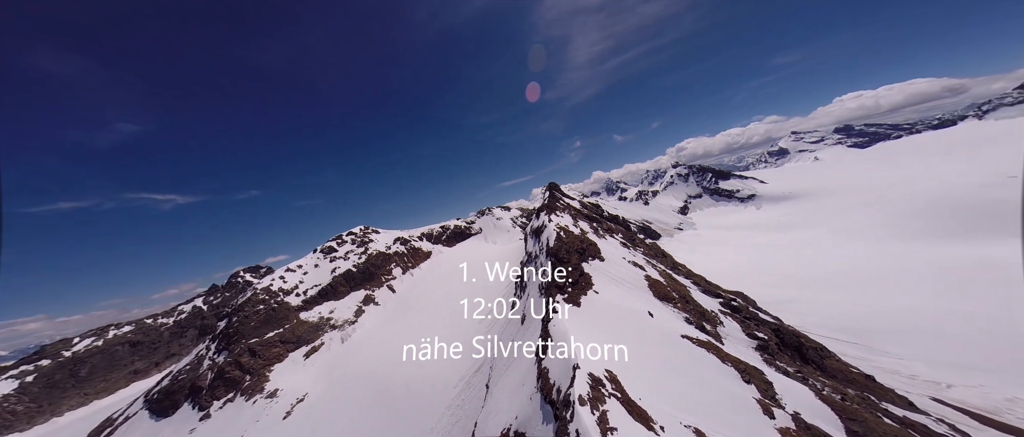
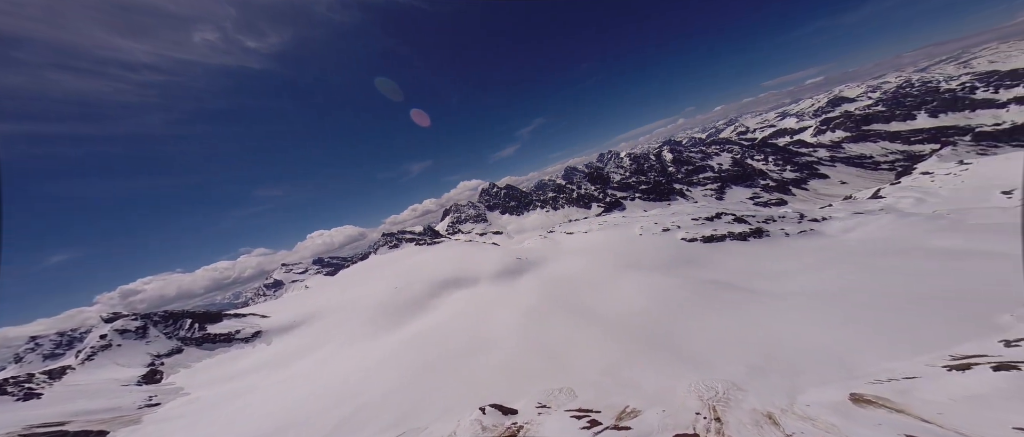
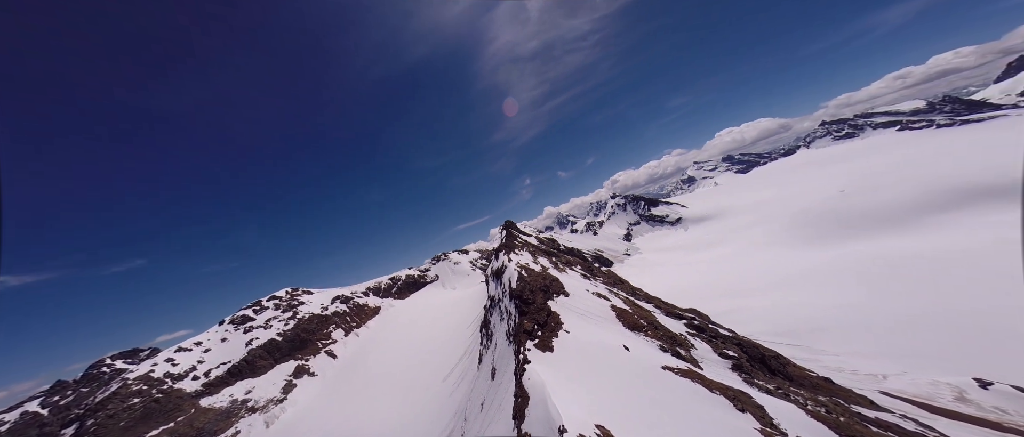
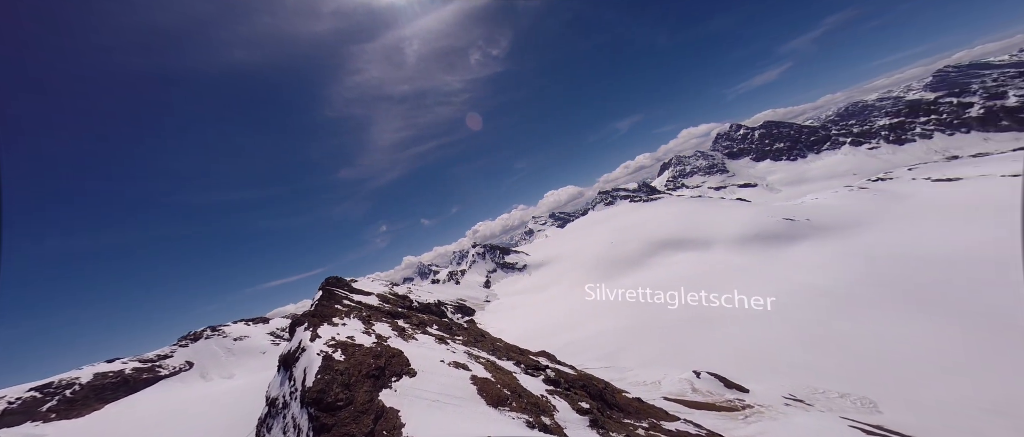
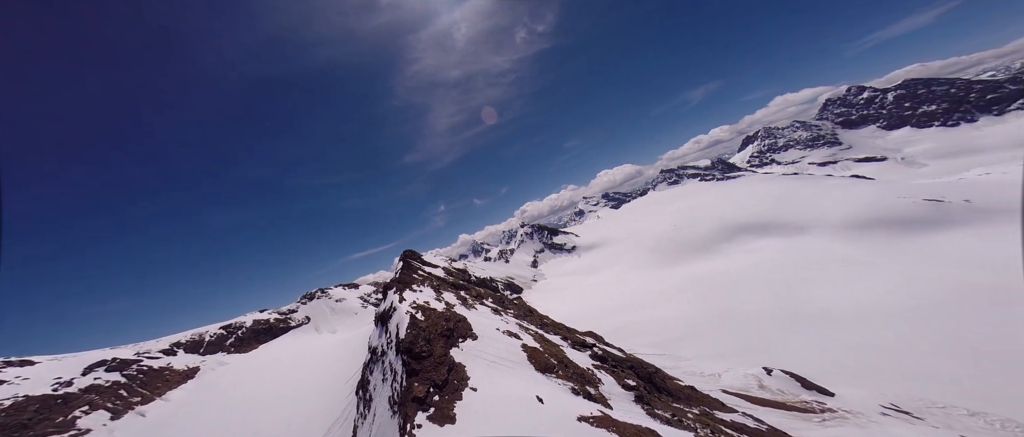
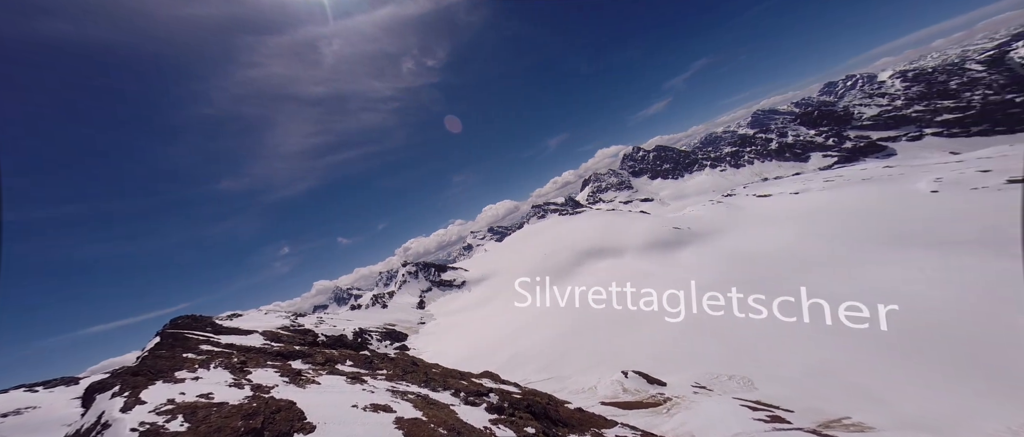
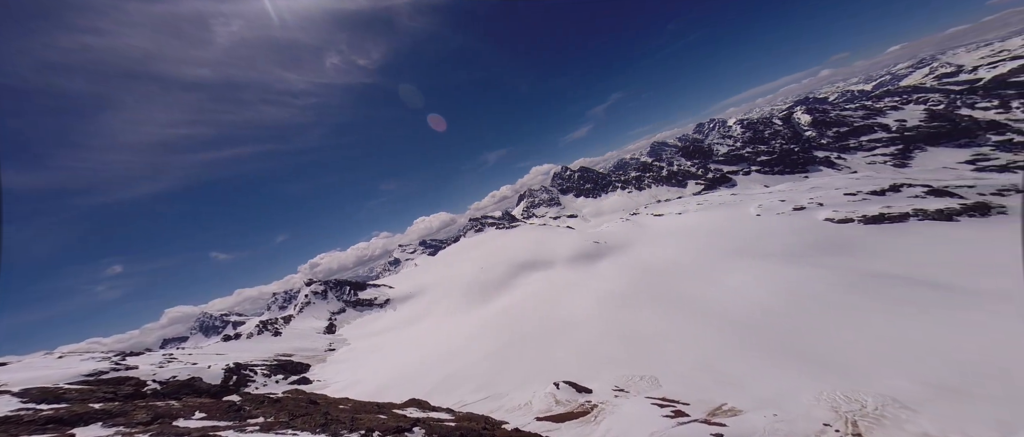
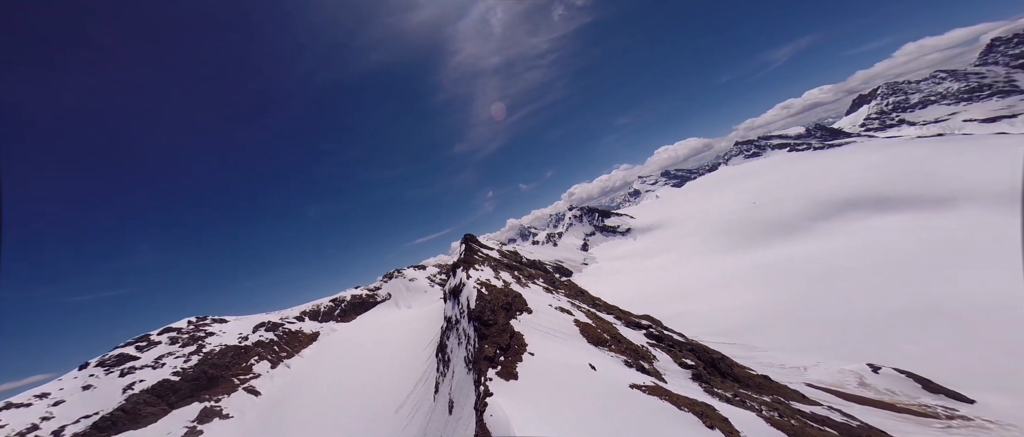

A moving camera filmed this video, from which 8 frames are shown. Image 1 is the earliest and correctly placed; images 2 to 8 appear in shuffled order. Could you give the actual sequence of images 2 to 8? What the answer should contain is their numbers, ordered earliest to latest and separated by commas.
3, 8, 5, 4, 6, 7, 2
